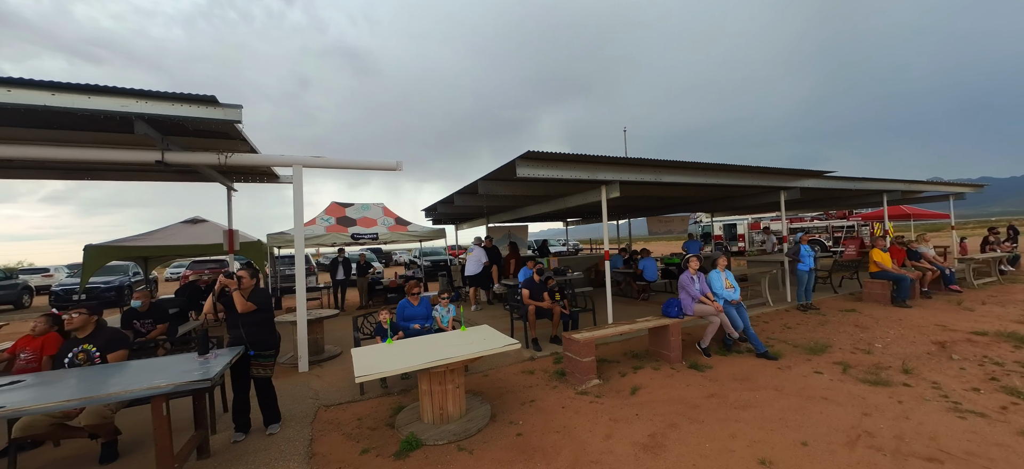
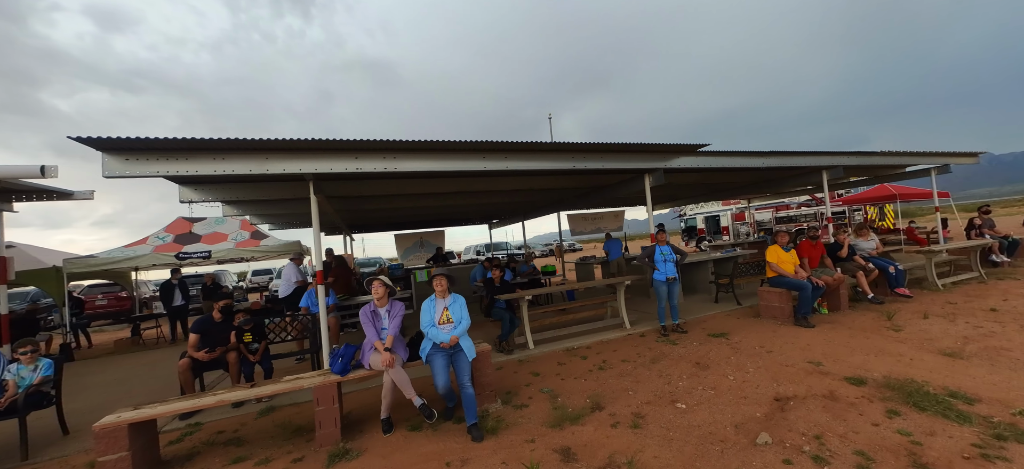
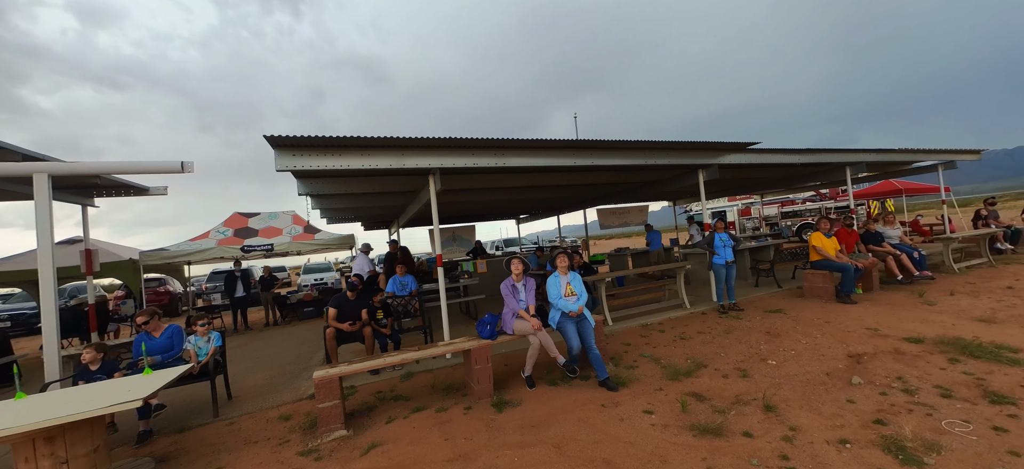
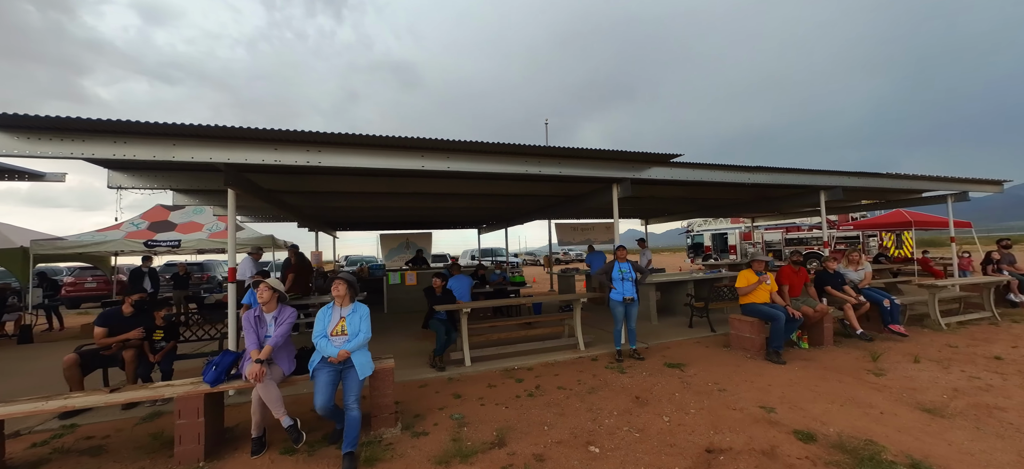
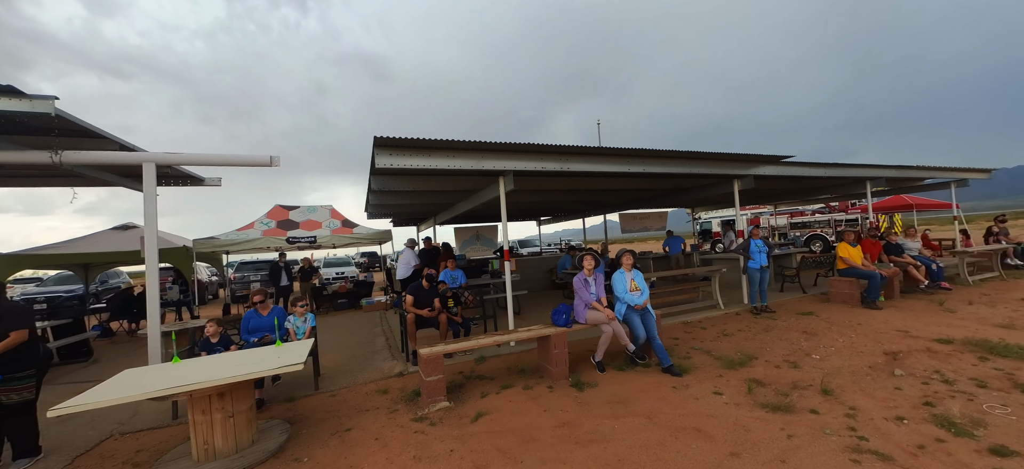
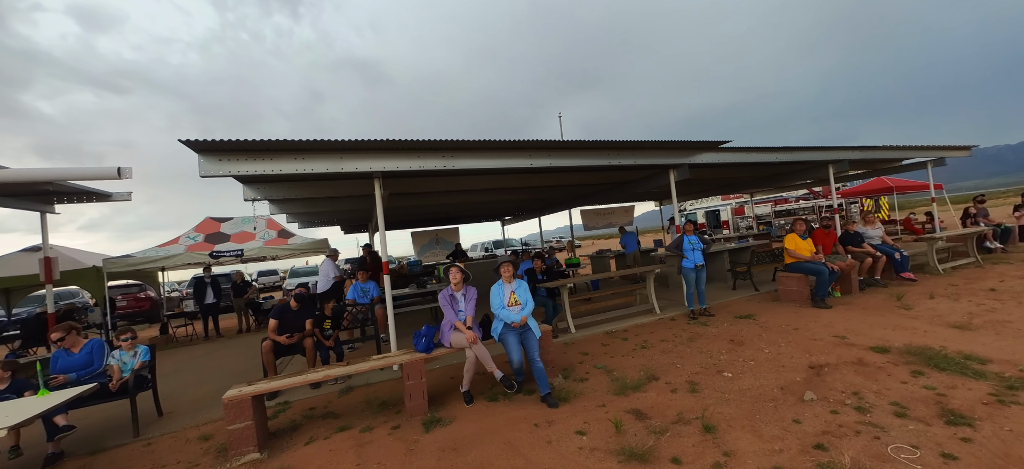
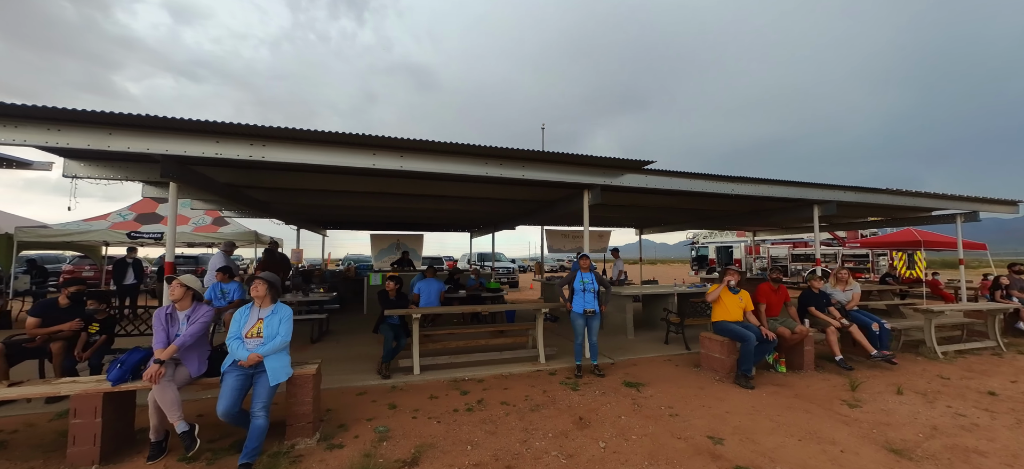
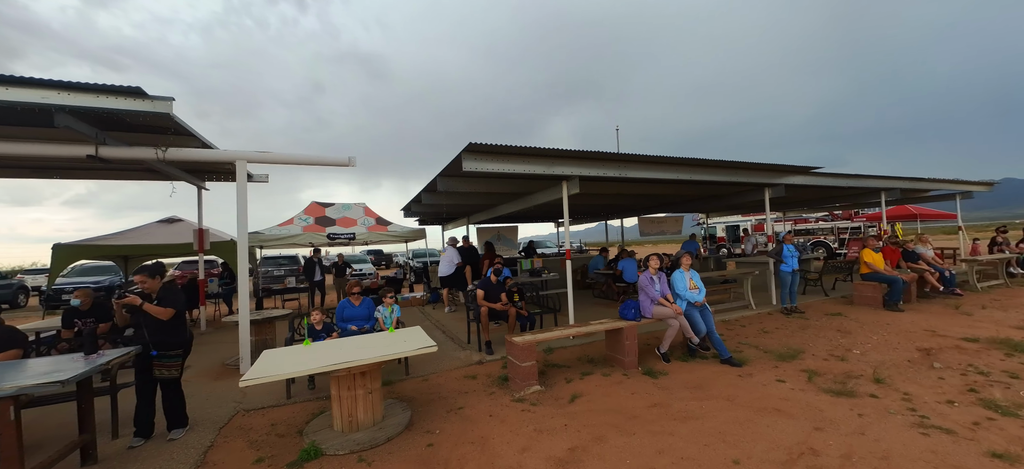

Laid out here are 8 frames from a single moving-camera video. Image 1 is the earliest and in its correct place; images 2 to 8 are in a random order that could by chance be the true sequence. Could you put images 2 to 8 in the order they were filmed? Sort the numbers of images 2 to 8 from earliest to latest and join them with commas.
8, 5, 3, 6, 2, 4, 7
